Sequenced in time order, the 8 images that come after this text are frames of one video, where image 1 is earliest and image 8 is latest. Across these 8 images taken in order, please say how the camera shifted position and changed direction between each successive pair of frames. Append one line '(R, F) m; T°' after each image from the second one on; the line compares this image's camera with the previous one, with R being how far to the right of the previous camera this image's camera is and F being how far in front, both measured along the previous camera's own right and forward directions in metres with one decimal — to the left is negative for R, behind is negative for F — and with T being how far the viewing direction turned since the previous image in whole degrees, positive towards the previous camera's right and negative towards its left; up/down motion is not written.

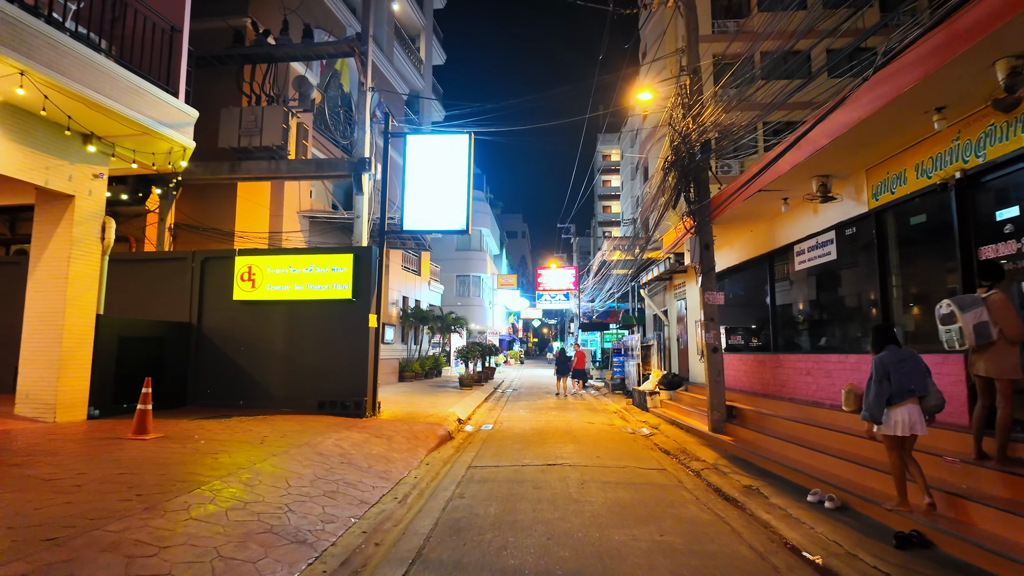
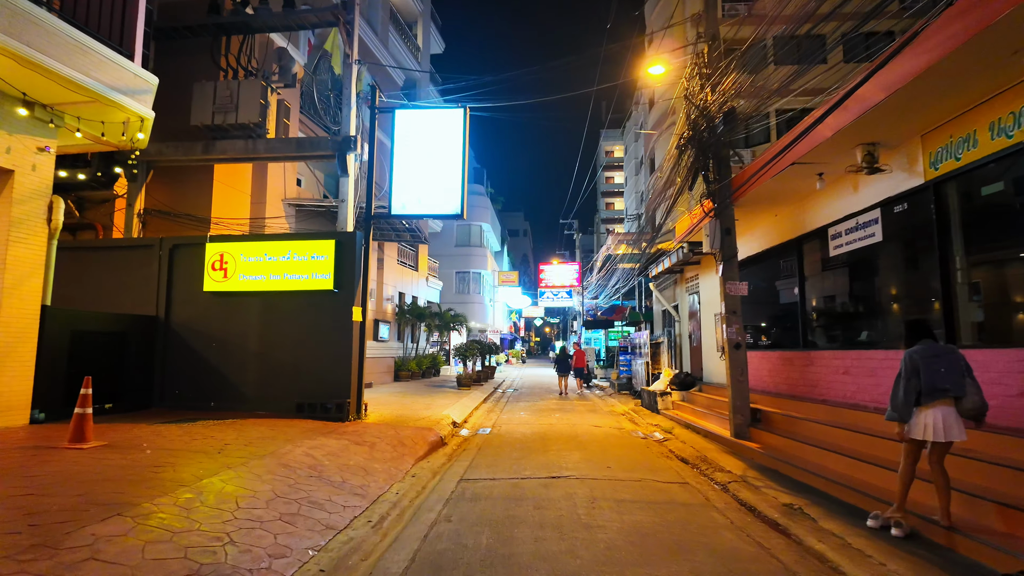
(0.0, +1.1) m; 0°
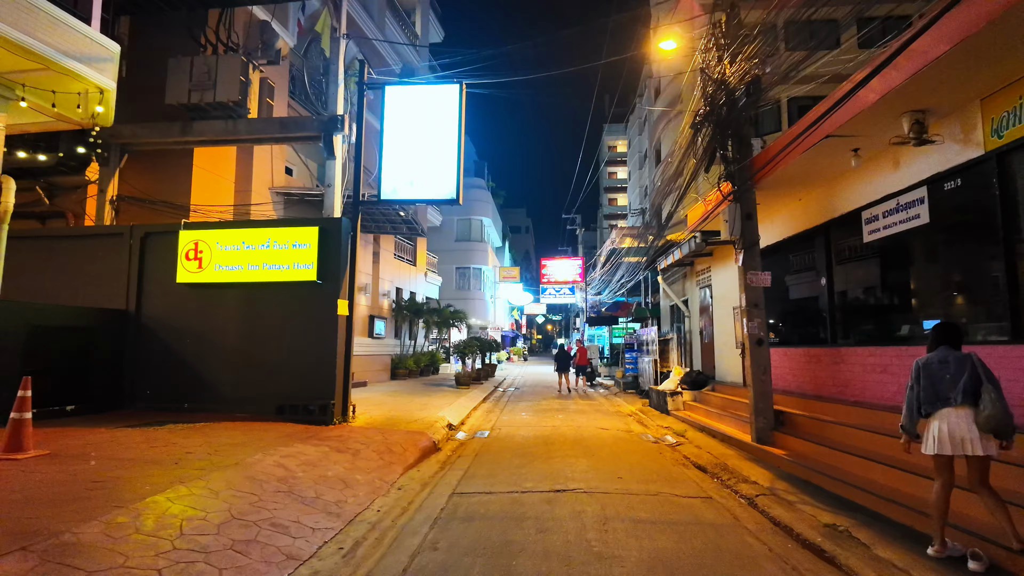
(0.0, +0.8) m; 0°
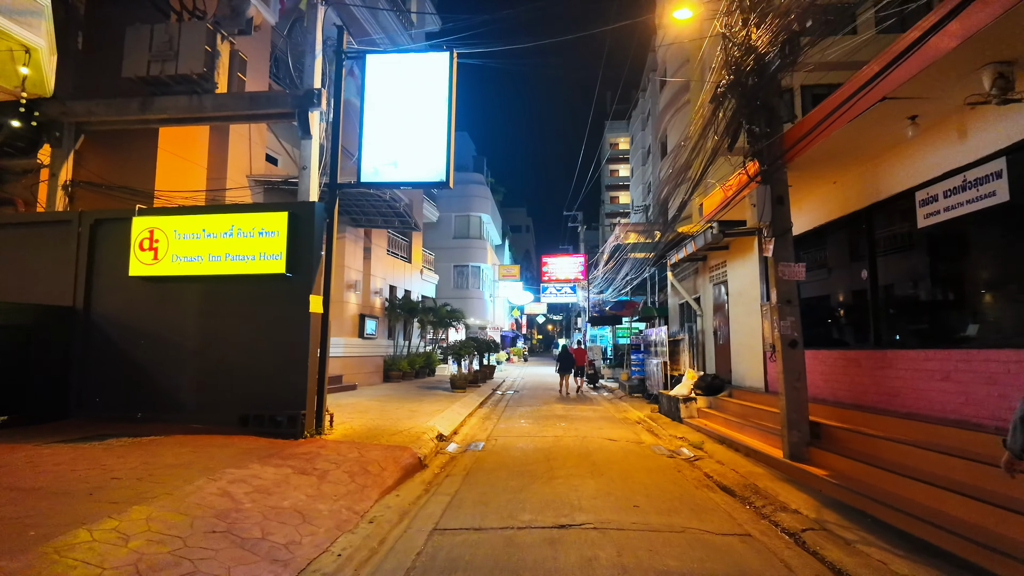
(+0.1, +1.1) m; 0°
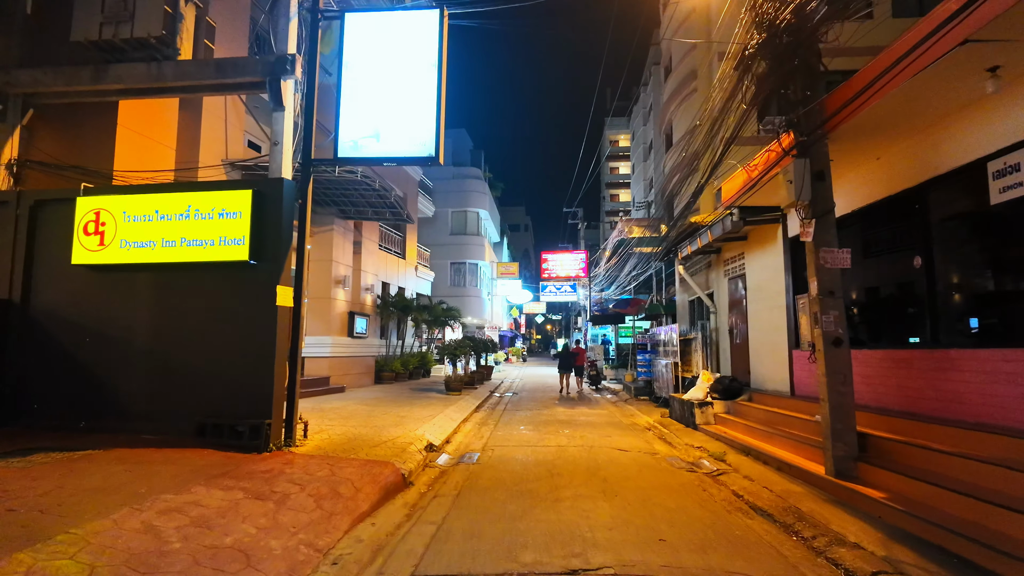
(0.0, +1.0) m; 0°
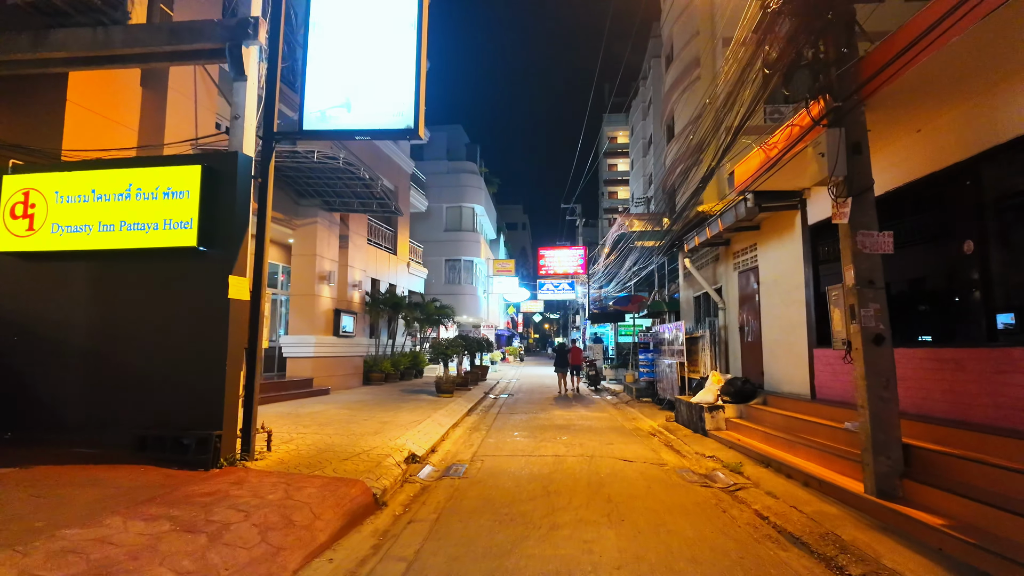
(+0.1, +0.9) m; 0°
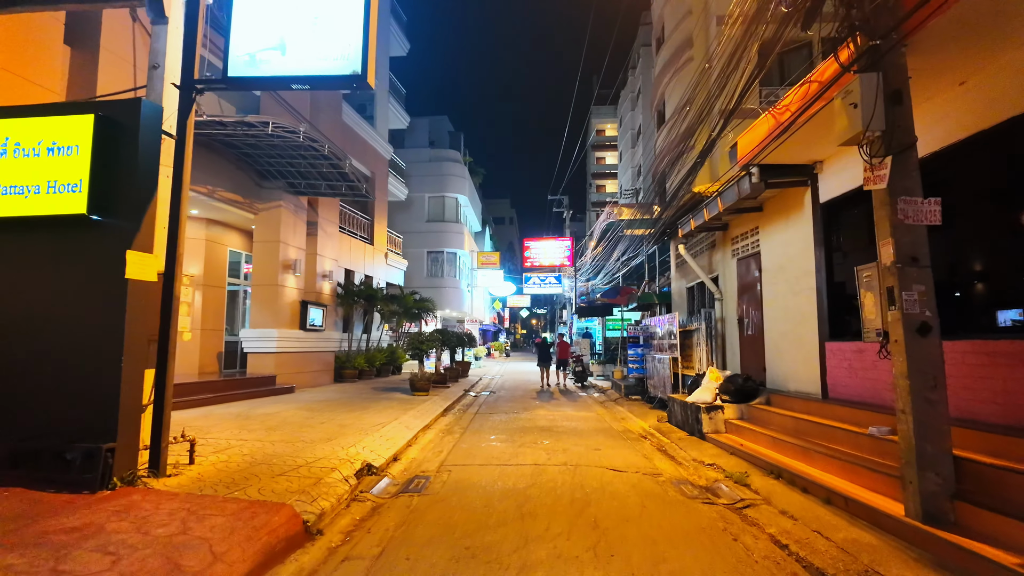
(+0.2, +1.1) m; +1°
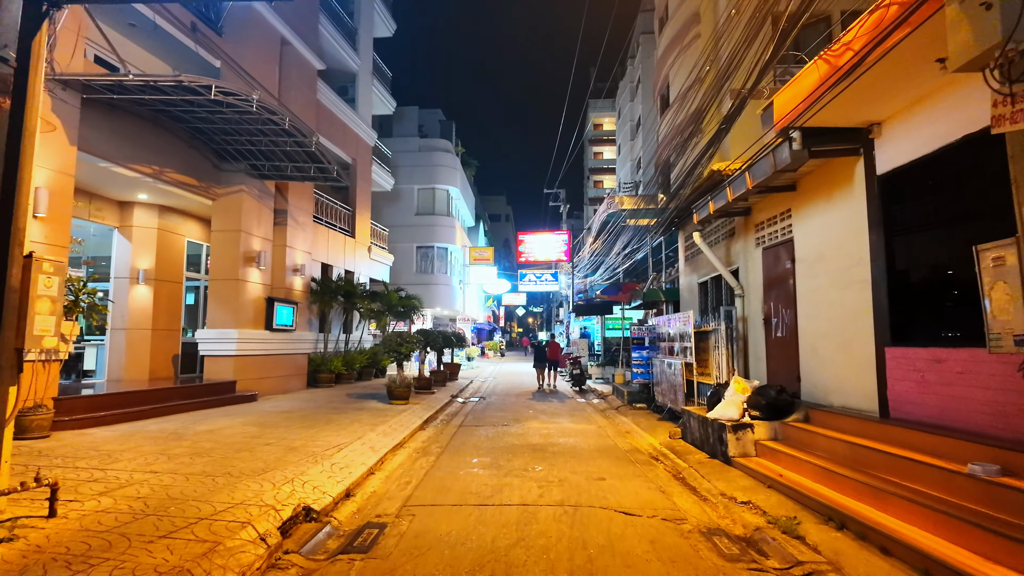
(+0.1, +1.5) m; 0°
